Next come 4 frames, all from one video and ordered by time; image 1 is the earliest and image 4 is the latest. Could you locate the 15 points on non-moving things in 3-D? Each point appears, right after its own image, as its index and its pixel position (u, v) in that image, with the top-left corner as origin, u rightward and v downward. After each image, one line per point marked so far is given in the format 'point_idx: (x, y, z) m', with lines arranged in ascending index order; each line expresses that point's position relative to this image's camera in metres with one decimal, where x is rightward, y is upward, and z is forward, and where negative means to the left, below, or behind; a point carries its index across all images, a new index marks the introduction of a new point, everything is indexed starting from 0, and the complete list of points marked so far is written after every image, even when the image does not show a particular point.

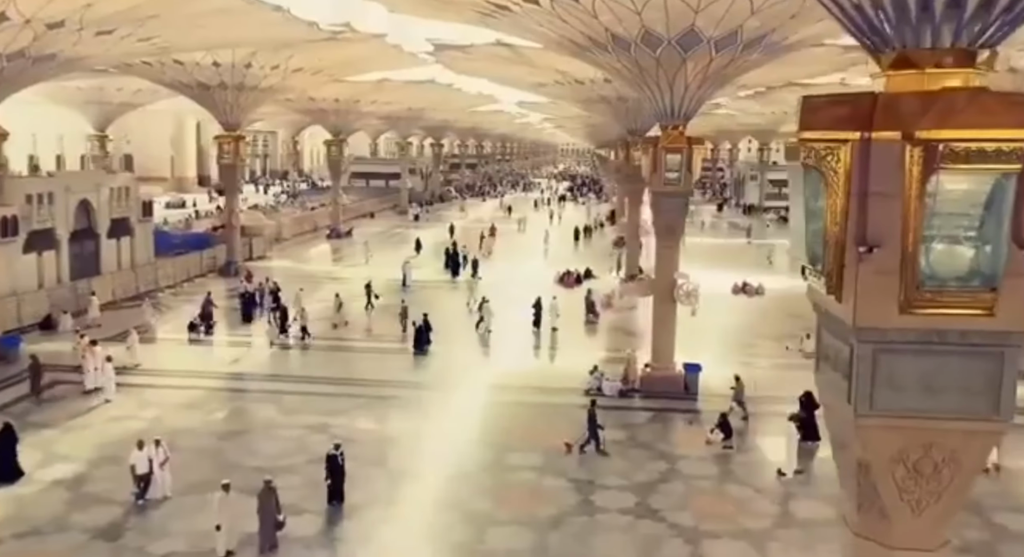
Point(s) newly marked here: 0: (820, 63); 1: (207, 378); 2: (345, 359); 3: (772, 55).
0: (+6.7, +4.7, +18.2) m
1: (-6.6, -2.1, +18.2) m
2: (-3.9, -1.9, +19.7) m
3: (+4.3, +3.8, +14.2) m
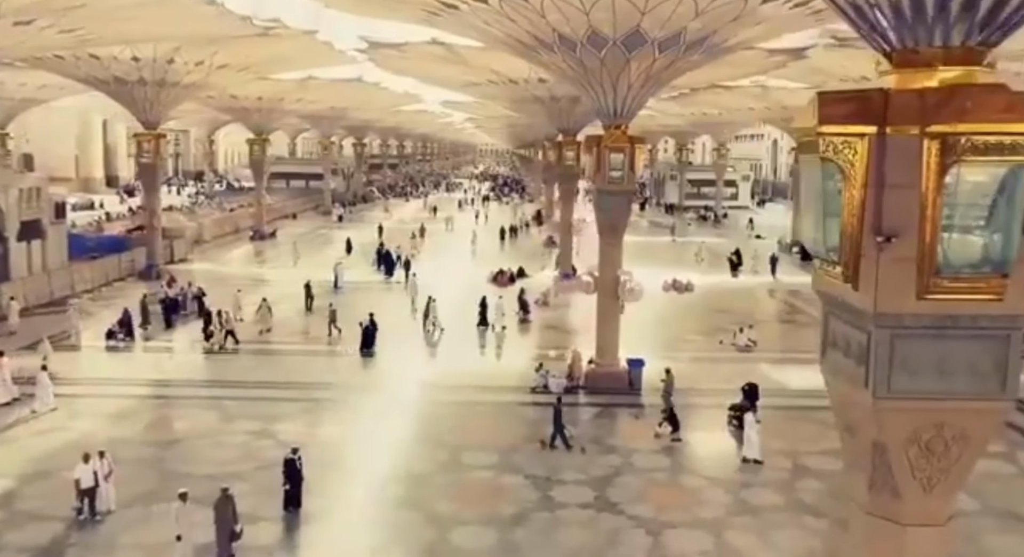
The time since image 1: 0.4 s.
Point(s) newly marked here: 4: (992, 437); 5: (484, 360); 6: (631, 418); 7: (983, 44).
0: (+5.3, +4.8, +18.8) m
1: (-7.7, -2.2, +17.4) m
2: (-5.2, -1.9, +19.2) m
3: (+3.4, +3.8, +14.6) m
4: (+2.6, -0.9, +4.6) m
5: (-0.6, -1.8, +19.1) m
6: (+2.1, -2.5, +15.2) m
7: (+2.4, +1.2, +4.3) m
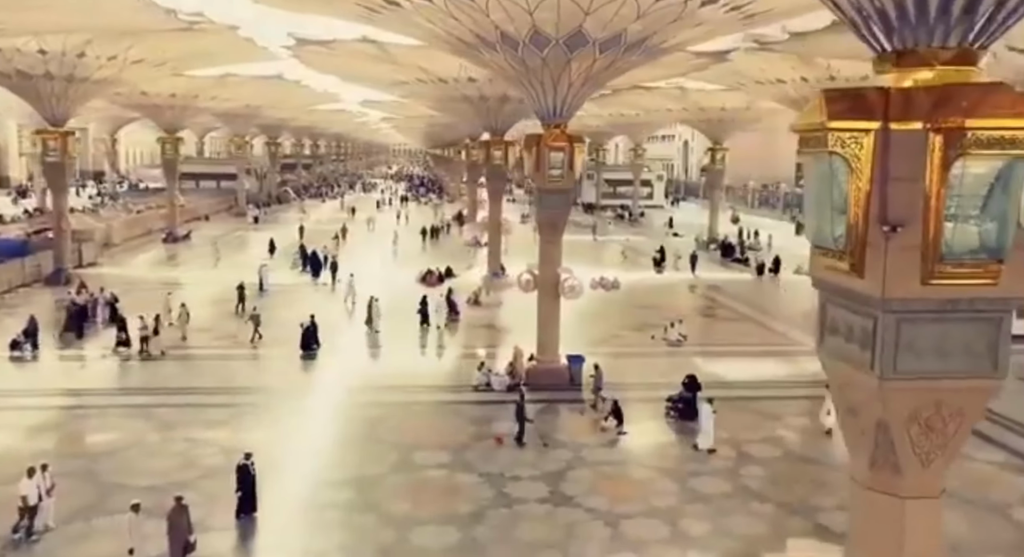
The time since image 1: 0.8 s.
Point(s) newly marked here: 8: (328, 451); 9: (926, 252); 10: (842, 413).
0: (+3.8, +4.9, +19.4) m
1: (-8.9, -2.3, +16.5) m
2: (-6.6, -2.0, +18.6) m
3: (+2.4, +3.9, +14.9) m
4: (+2.8, -0.8, +5.0) m
5: (-2.1, -1.8, +19.0) m
6: (+1.1, -2.5, +15.4) m
7: (+2.5, +1.3, +4.6) m
8: (-2.9, -2.7, +13.4) m
9: (+2.3, +0.1, +4.6) m
10: (+2.1, -0.8, +5.3) m
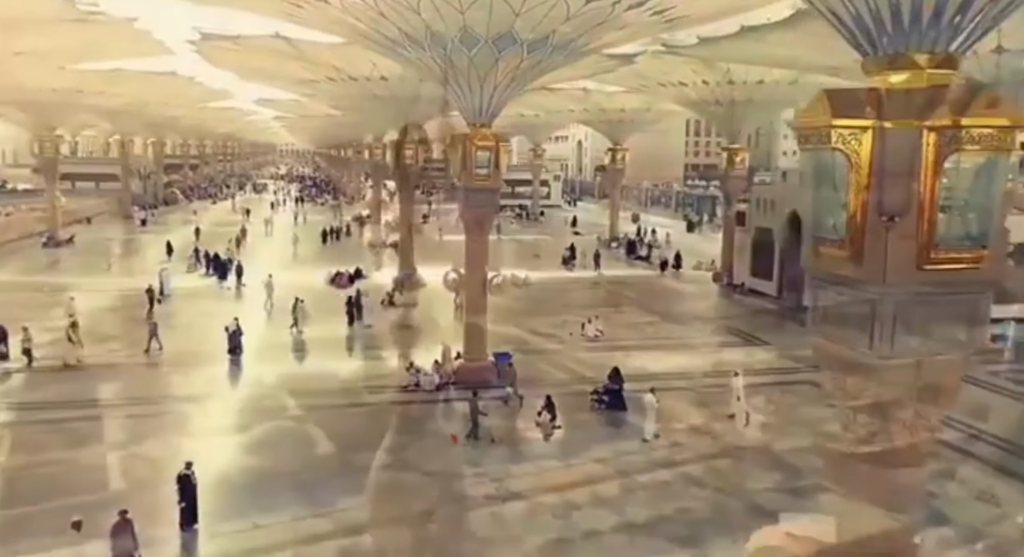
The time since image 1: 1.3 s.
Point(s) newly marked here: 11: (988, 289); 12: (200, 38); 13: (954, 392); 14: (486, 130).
0: (+1.8, +4.9, +19.8) m
1: (-10.3, -2.5, +15.3) m
2: (-8.3, -2.1, +17.6) m
3: (+1.1, +4.0, +15.3) m
4: (+2.9, -0.7, +5.5) m
5: (-3.8, -1.9, +18.7) m
6: (-0.1, -2.4, +15.5) m
7: (+2.7, +1.4, +5.1) m
8: (-3.9, -2.8, +13.0) m
9: (+2.4, +0.2, +5.0) m
10: (+2.2, -0.8, +5.7) m
11: (+2.9, -0.1, +5.2) m
12: (-7.1, +5.5, +19.2) m
13: (+2.8, -0.7, +5.4) m
14: (-0.5, +2.8, +15.6) m
